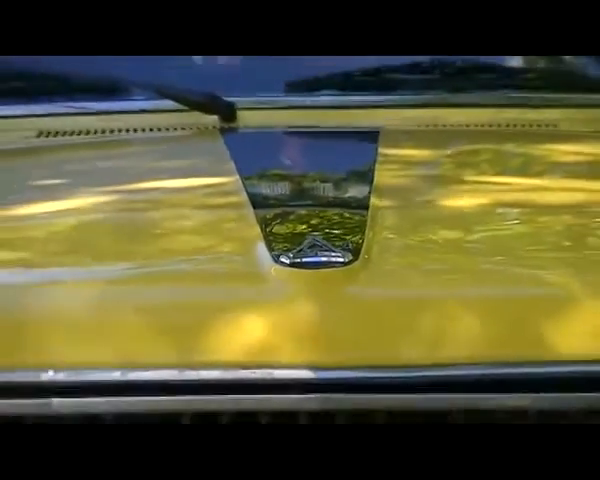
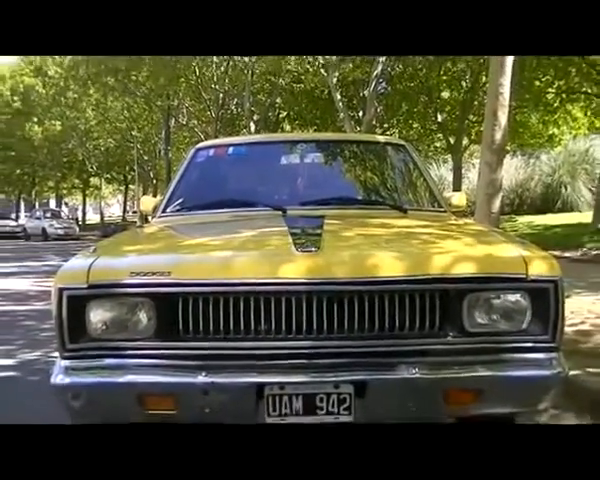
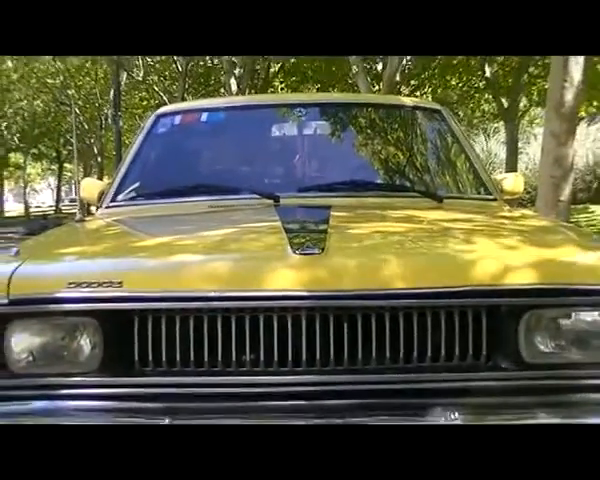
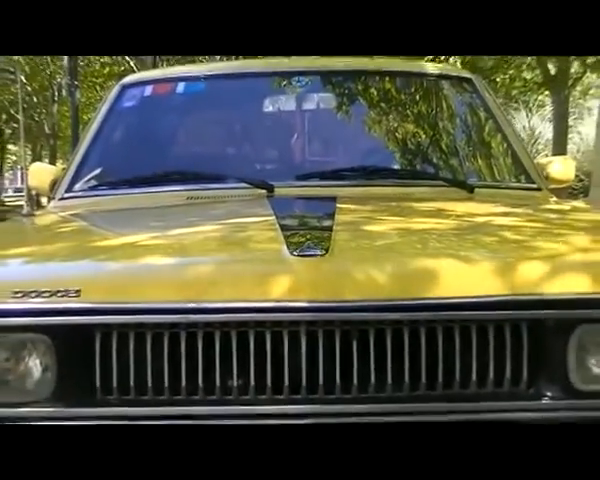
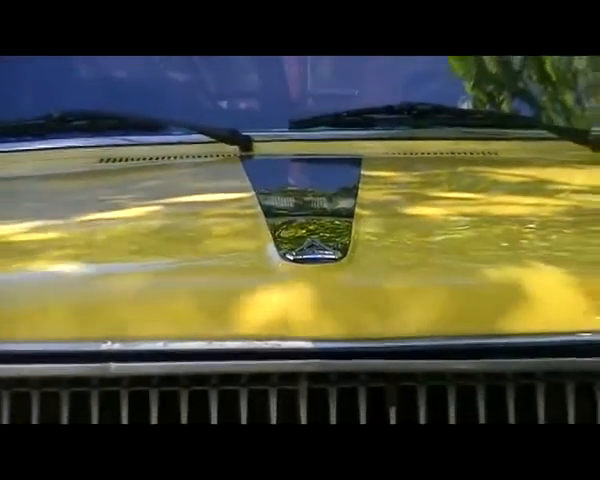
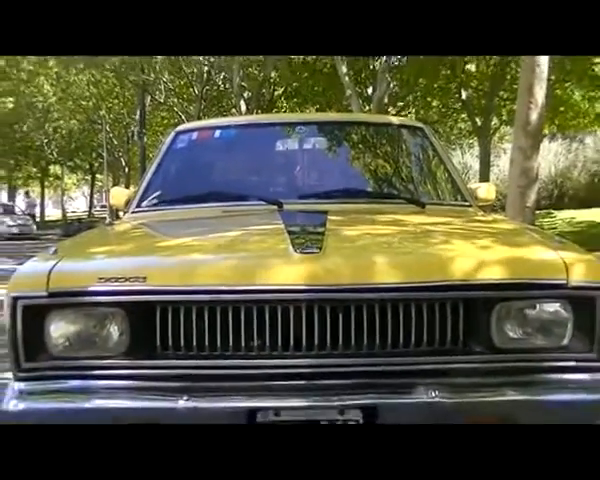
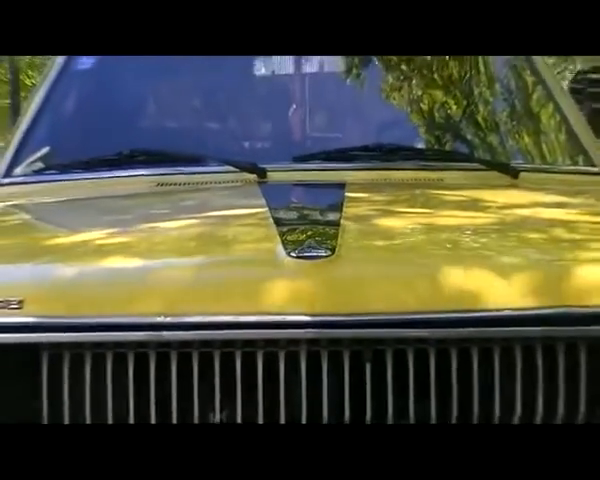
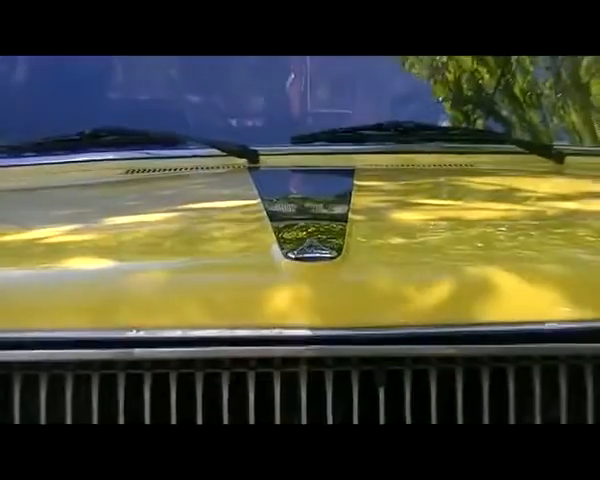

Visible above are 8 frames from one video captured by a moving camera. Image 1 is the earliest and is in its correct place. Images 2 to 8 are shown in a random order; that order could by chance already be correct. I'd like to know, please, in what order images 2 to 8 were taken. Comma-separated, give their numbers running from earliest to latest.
5, 8, 7, 4, 3, 6, 2
